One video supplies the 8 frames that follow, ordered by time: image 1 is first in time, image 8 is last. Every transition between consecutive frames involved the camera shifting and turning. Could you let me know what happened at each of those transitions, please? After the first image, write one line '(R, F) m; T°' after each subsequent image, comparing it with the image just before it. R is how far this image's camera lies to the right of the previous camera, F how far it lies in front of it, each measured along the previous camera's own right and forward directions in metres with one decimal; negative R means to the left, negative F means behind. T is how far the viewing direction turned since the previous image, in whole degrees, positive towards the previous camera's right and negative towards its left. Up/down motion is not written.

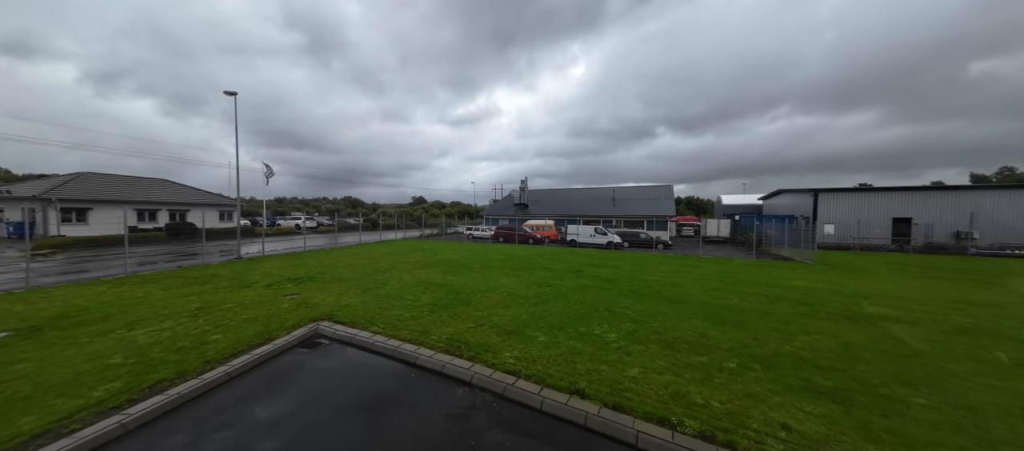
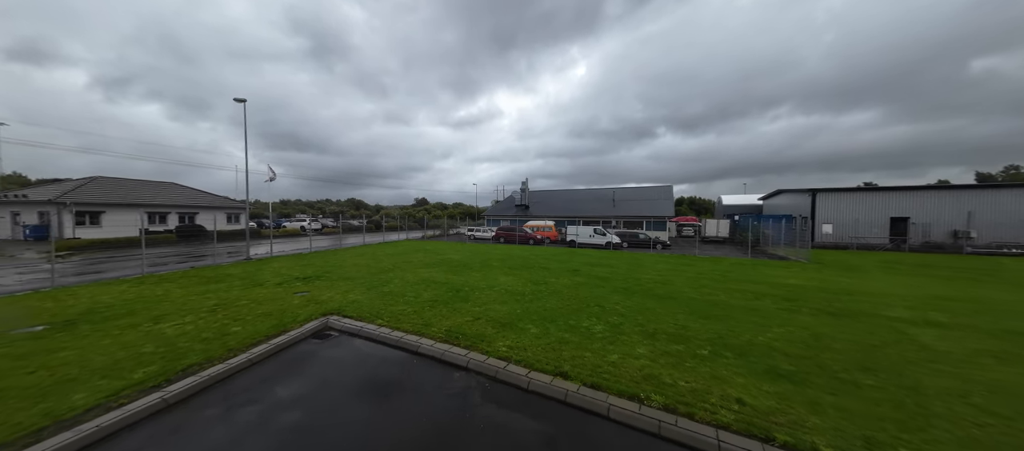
(+0.1, -0.4) m; 0°
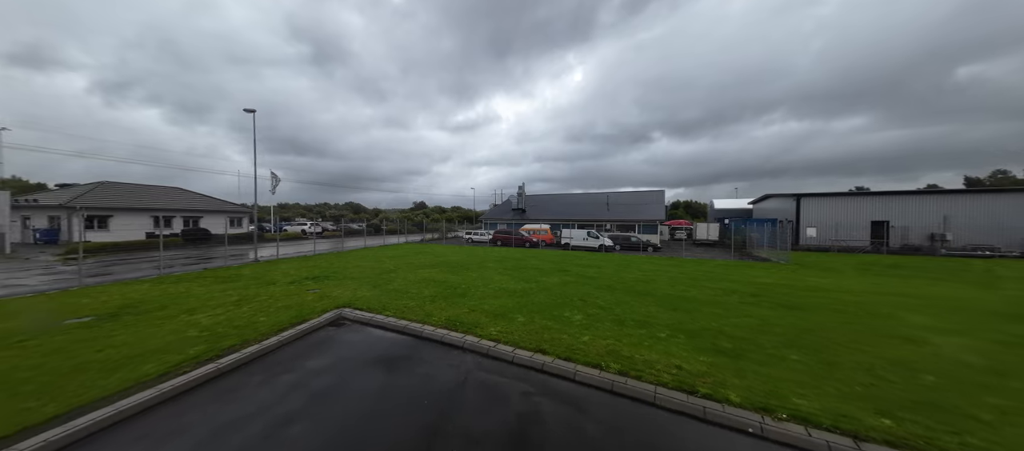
(+0.1, -0.7) m; 0°
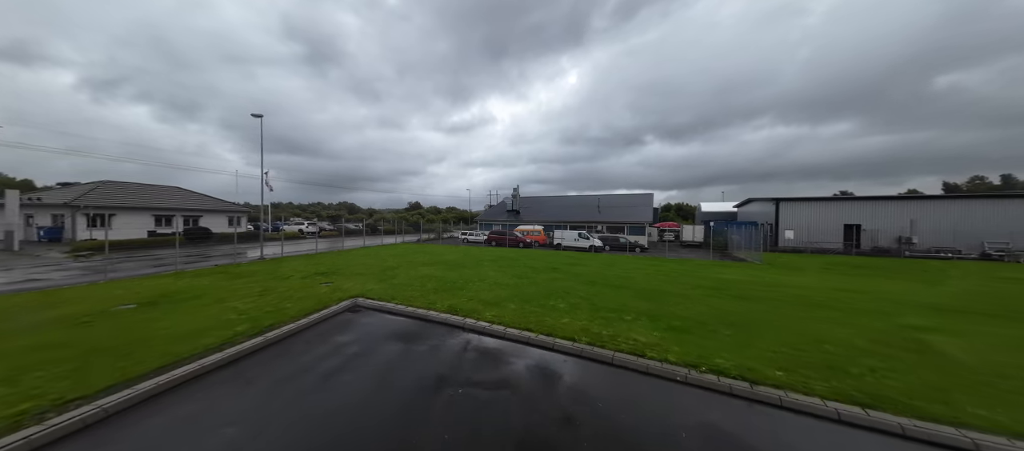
(0.0, -0.9) m; +1°
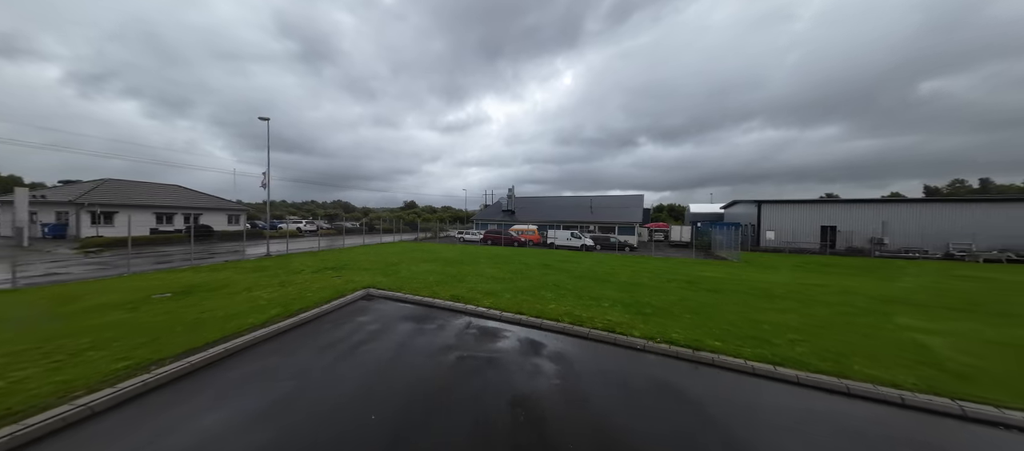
(0.0, -0.9) m; +1°
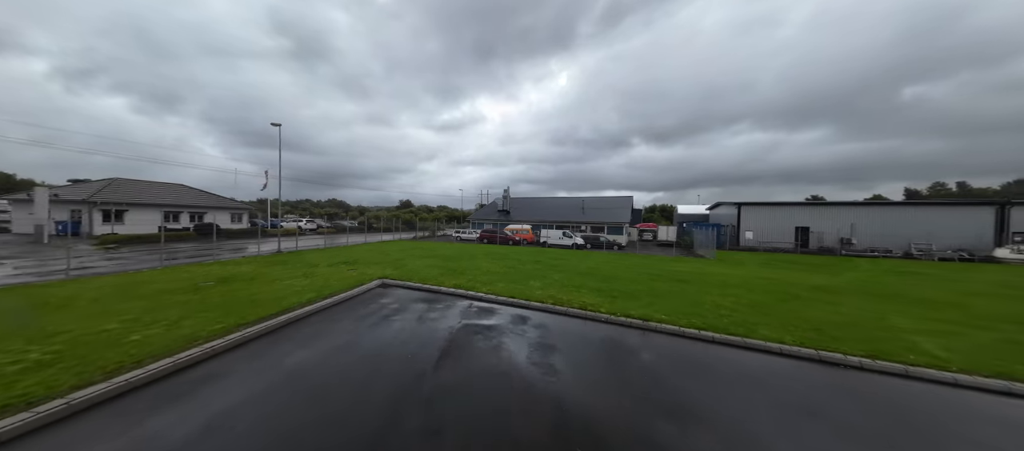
(0.0, -1.3) m; +1°
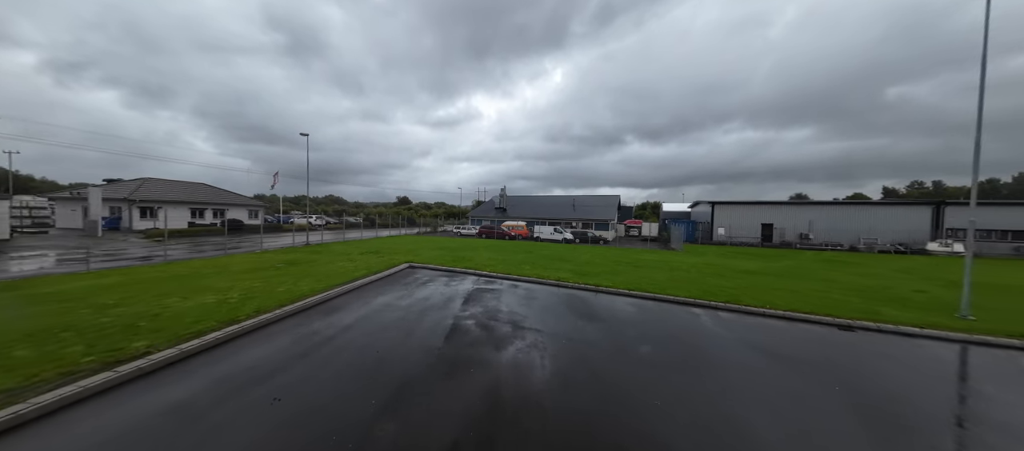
(0.0, -2.6) m; +1°
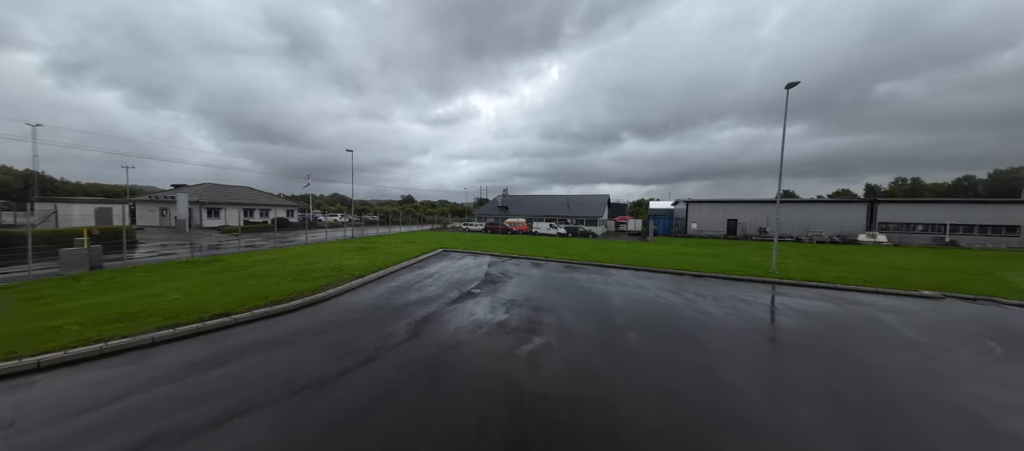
(-0.2, -4.8) m; 0°
